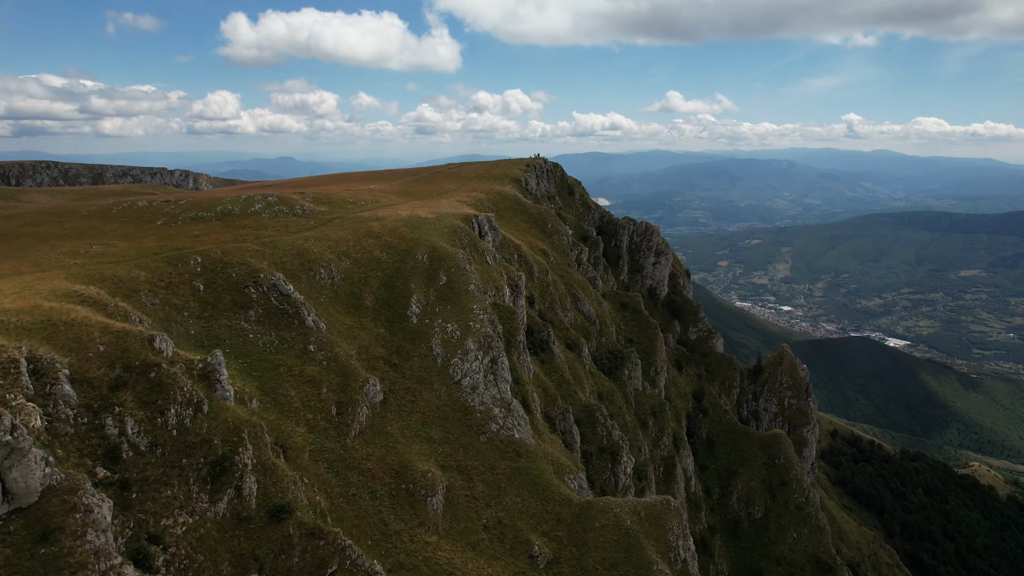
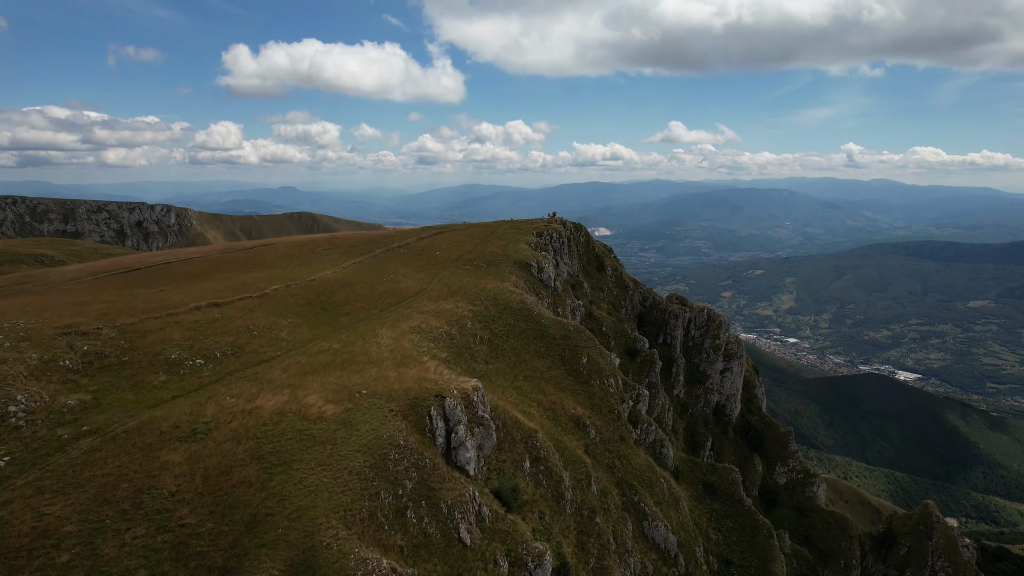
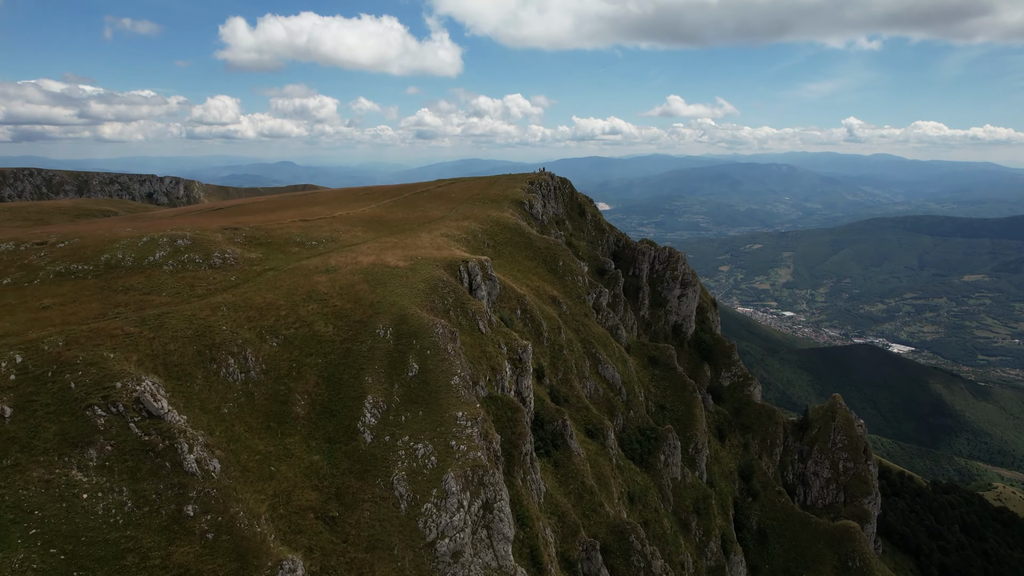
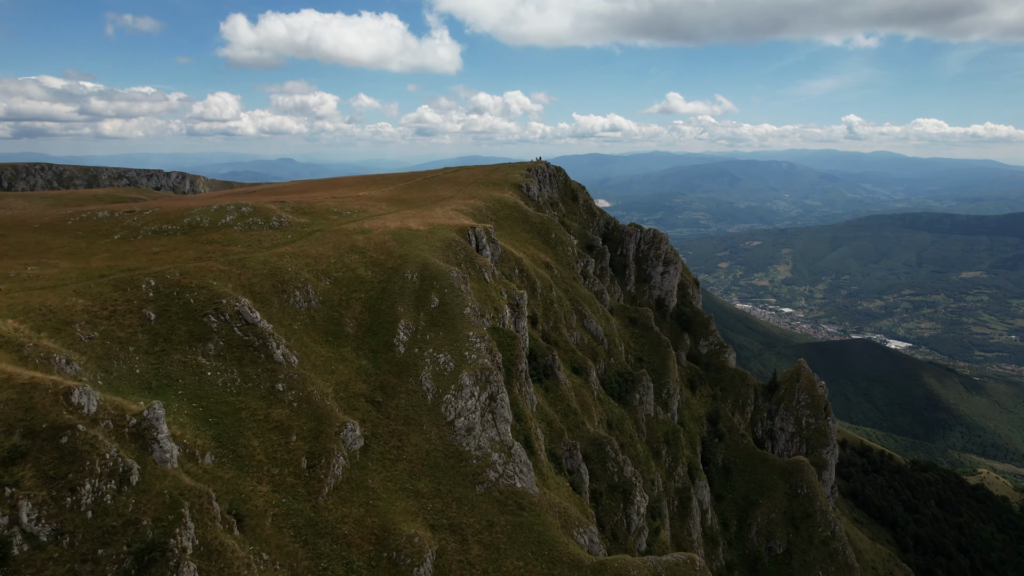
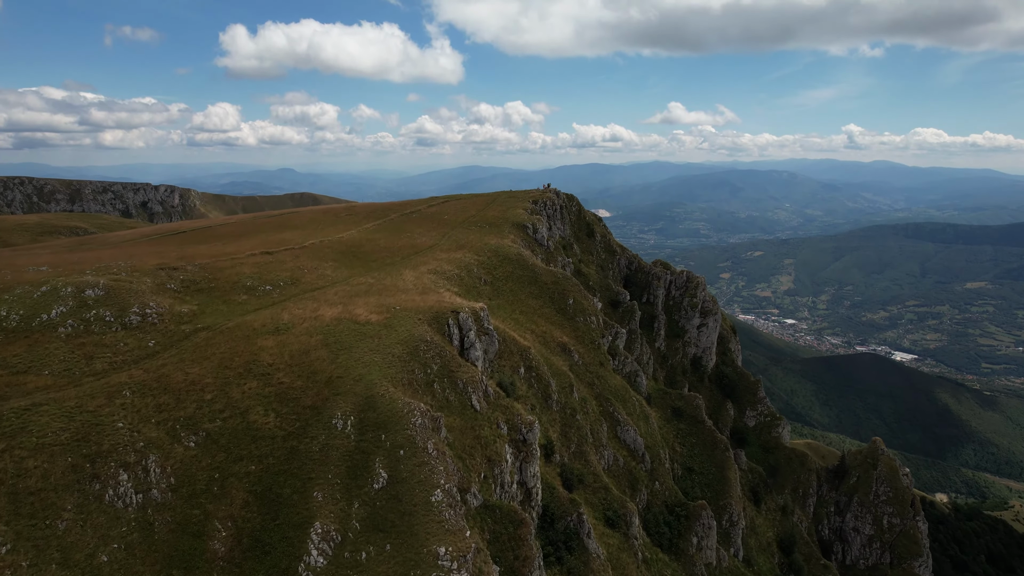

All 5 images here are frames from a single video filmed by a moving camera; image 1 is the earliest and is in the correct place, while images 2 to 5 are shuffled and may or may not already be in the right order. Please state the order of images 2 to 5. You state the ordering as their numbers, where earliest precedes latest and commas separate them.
4, 3, 5, 2
